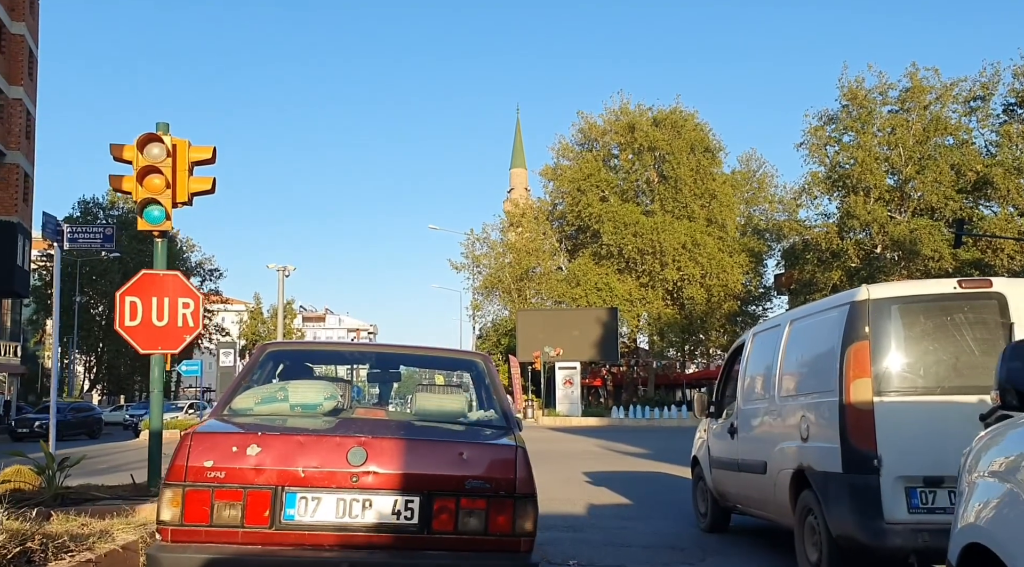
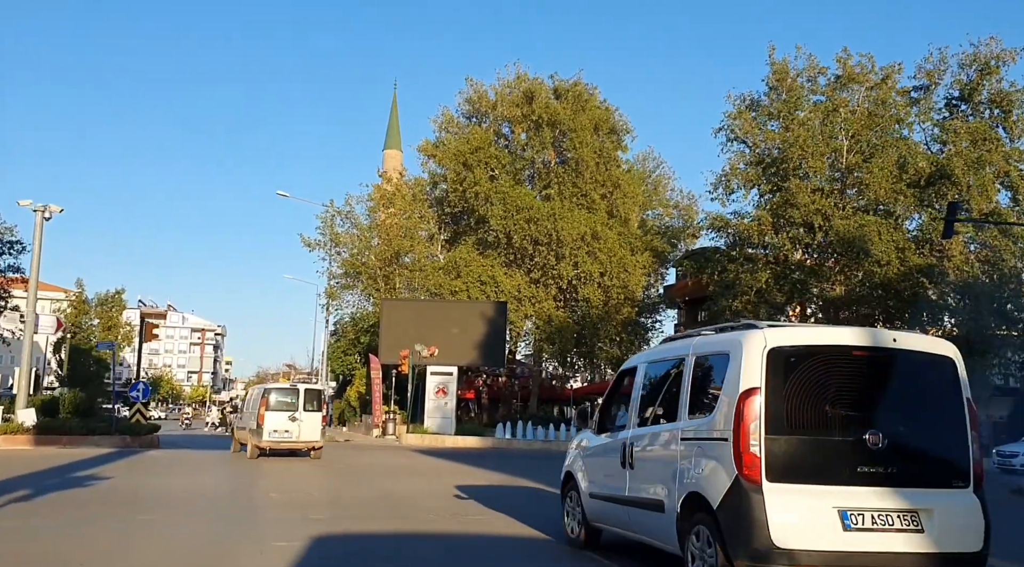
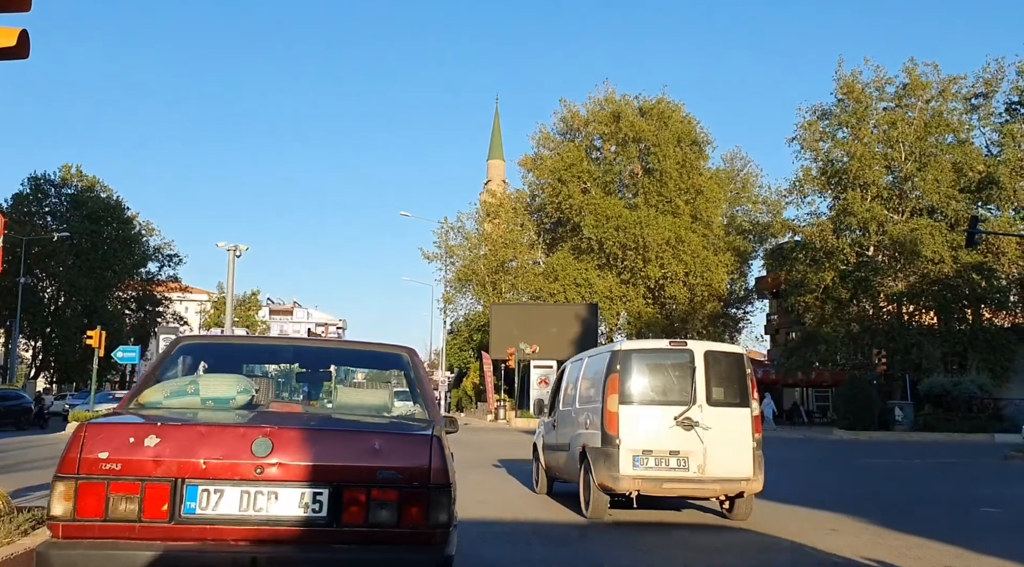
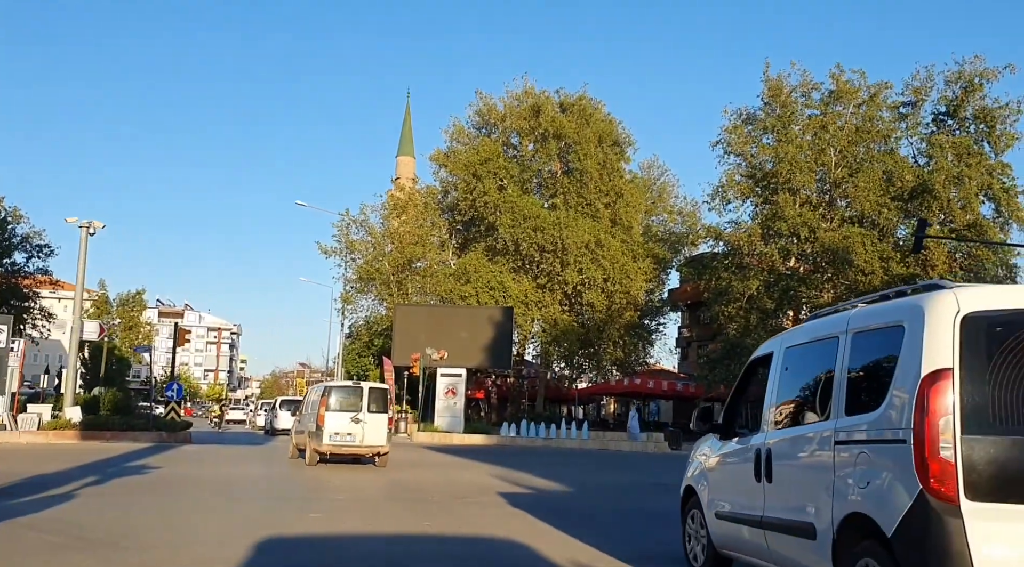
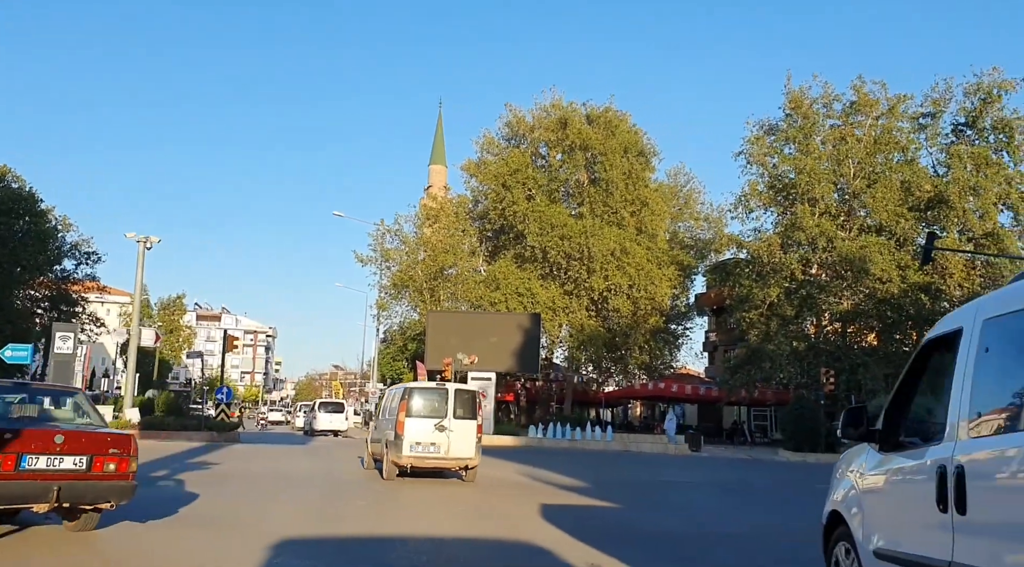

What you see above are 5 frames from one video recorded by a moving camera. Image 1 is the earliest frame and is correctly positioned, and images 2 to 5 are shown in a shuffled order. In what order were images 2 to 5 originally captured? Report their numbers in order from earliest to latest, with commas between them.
3, 5, 4, 2
